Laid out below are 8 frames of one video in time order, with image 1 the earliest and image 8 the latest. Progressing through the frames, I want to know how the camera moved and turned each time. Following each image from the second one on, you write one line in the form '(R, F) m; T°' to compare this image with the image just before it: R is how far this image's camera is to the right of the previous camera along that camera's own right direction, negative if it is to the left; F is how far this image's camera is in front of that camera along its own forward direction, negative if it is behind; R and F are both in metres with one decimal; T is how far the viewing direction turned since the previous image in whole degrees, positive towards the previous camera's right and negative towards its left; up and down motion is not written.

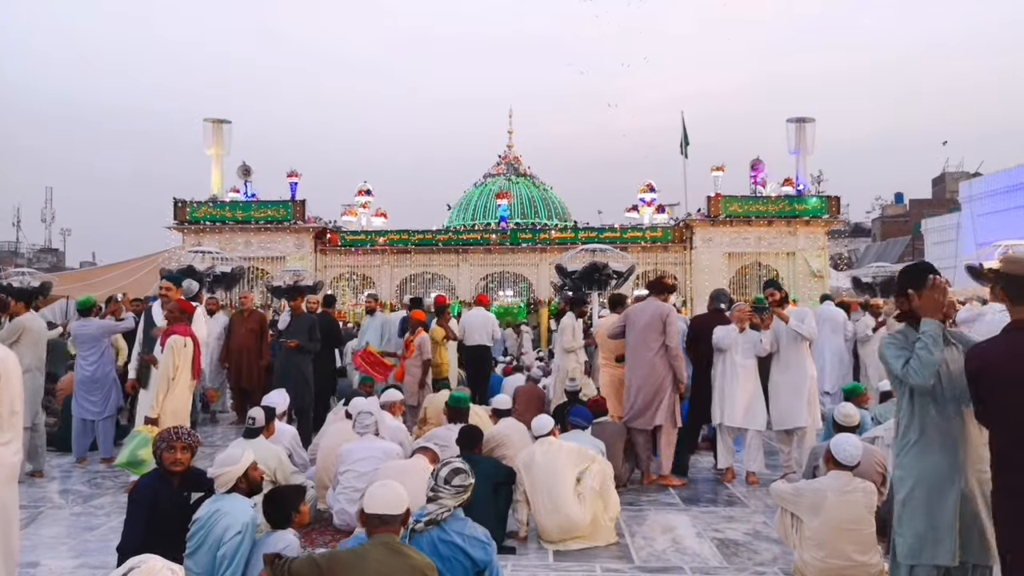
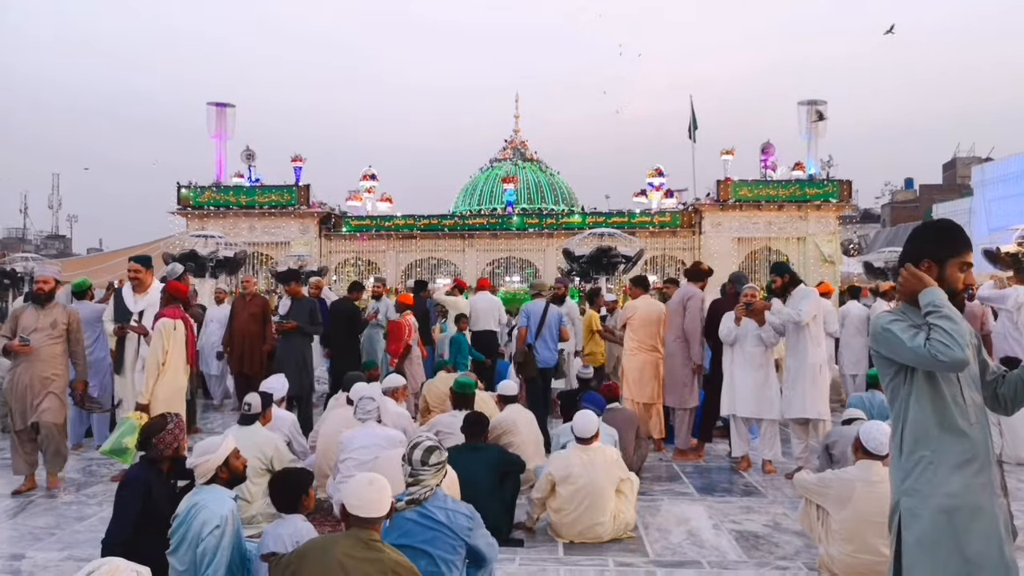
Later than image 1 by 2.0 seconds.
(0.0, +0.3) m; 0°
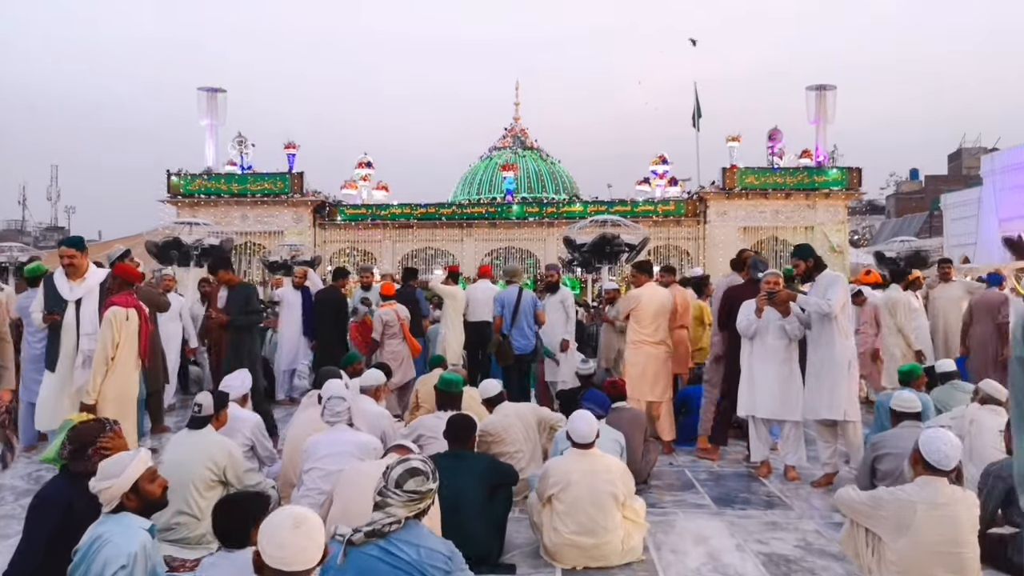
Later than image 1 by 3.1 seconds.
(+0.1, +0.7) m; 0°
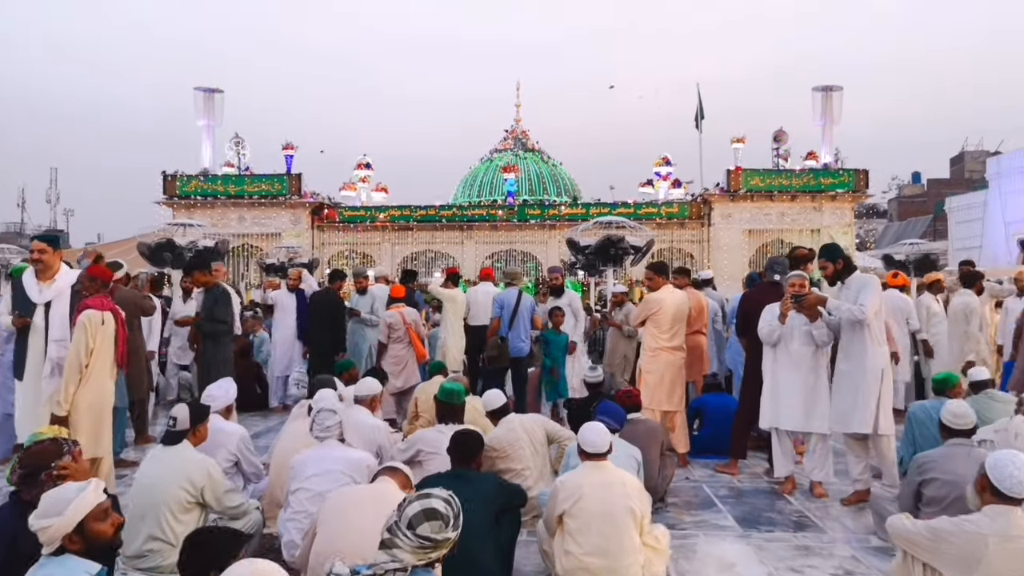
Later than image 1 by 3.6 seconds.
(0.0, +0.4) m; 0°
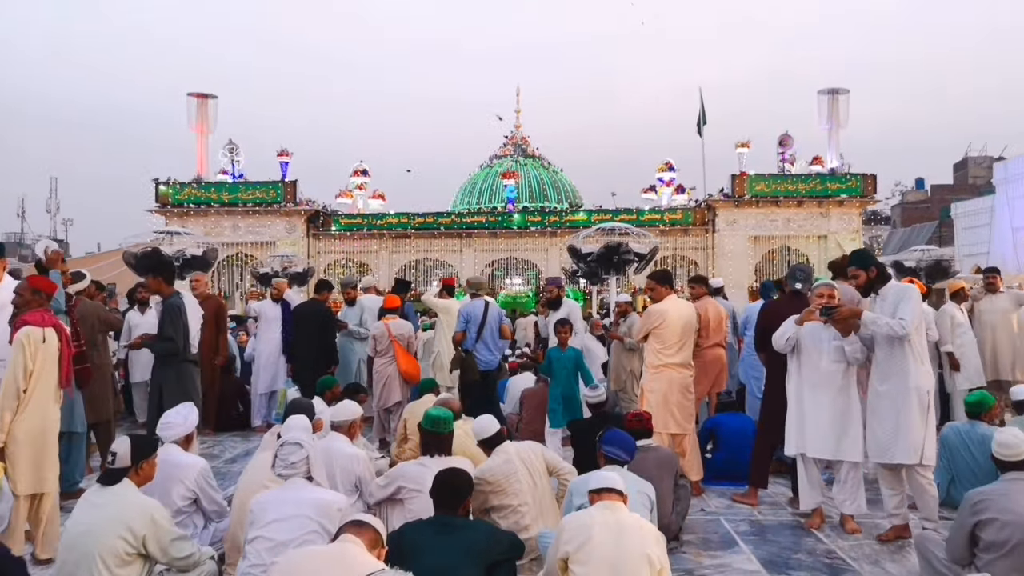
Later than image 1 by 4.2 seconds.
(0.0, +0.6) m; 0°
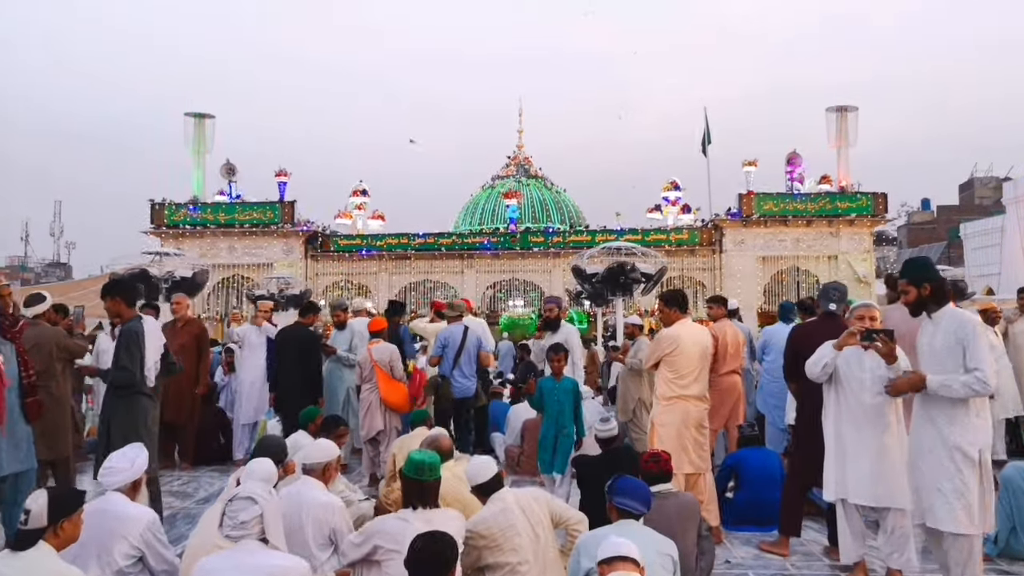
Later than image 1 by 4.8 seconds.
(0.0, +0.6) m; 0°
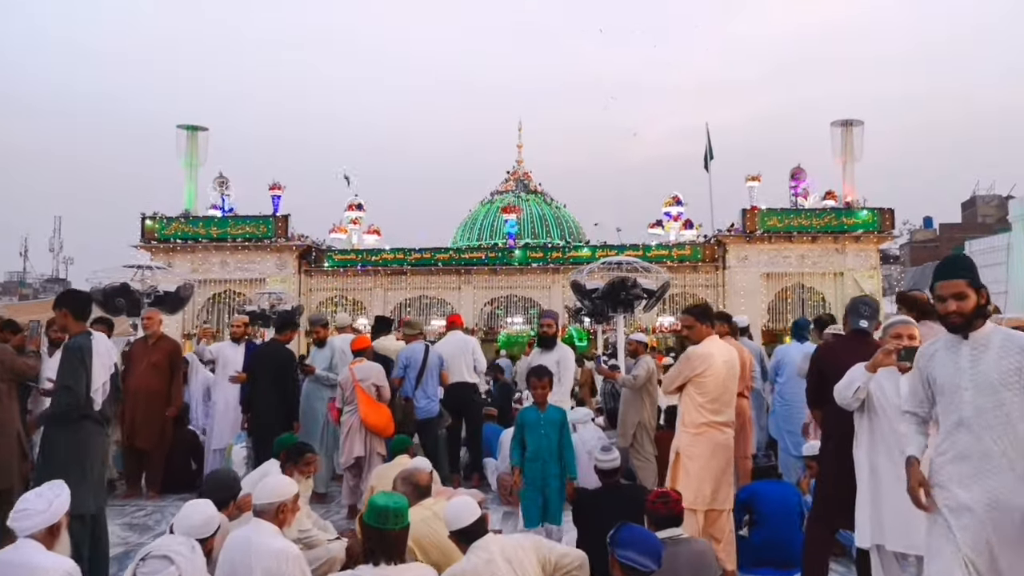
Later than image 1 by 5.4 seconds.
(+0.1, +0.6) m; 0°
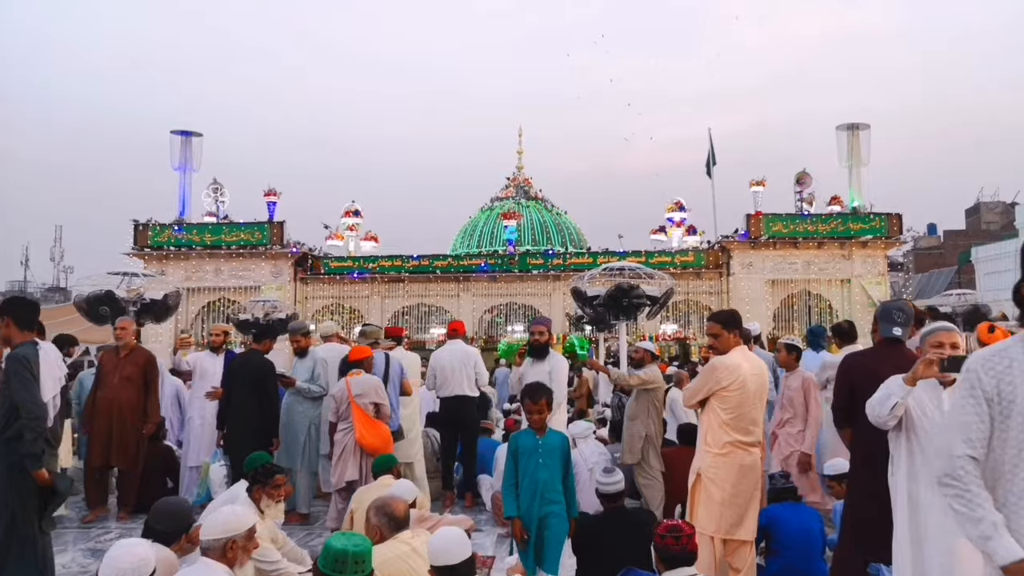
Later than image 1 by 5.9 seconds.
(+0.1, +0.5) m; 0°
